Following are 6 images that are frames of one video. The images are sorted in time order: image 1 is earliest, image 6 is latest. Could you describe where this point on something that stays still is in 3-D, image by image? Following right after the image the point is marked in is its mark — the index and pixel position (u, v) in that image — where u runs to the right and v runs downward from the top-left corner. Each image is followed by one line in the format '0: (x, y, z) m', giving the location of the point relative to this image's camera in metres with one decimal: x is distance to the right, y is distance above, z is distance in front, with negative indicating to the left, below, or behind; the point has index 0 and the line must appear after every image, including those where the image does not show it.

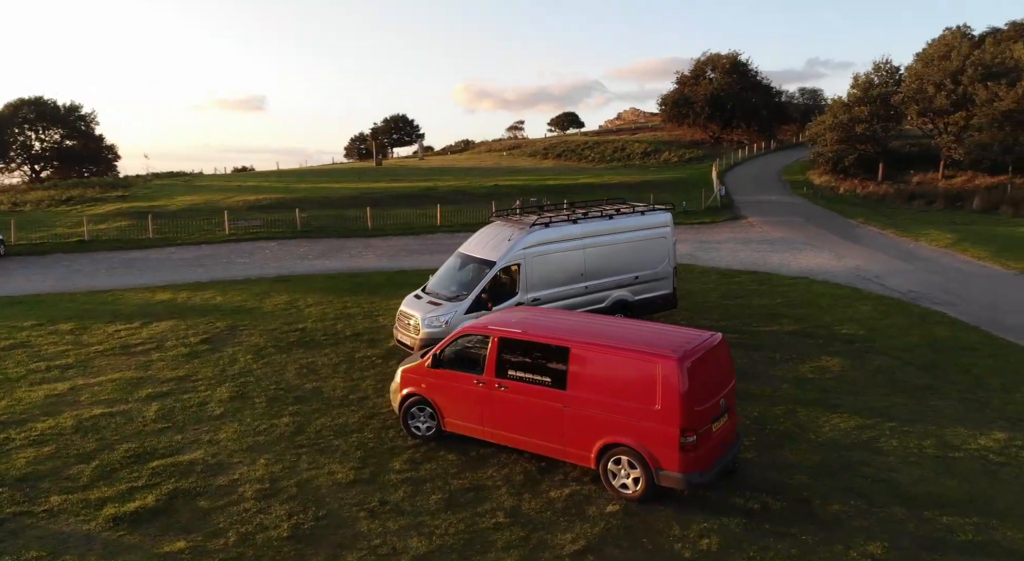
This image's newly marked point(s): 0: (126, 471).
0: (-4.3, -2.1, +7.4) m
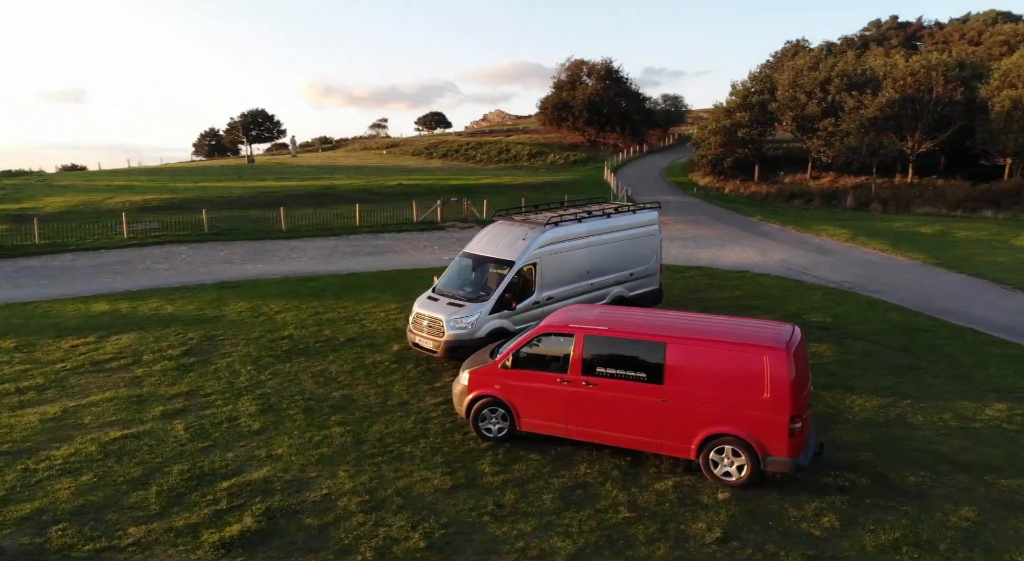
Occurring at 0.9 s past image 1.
0: (-3.2, -2.2, +6.8) m
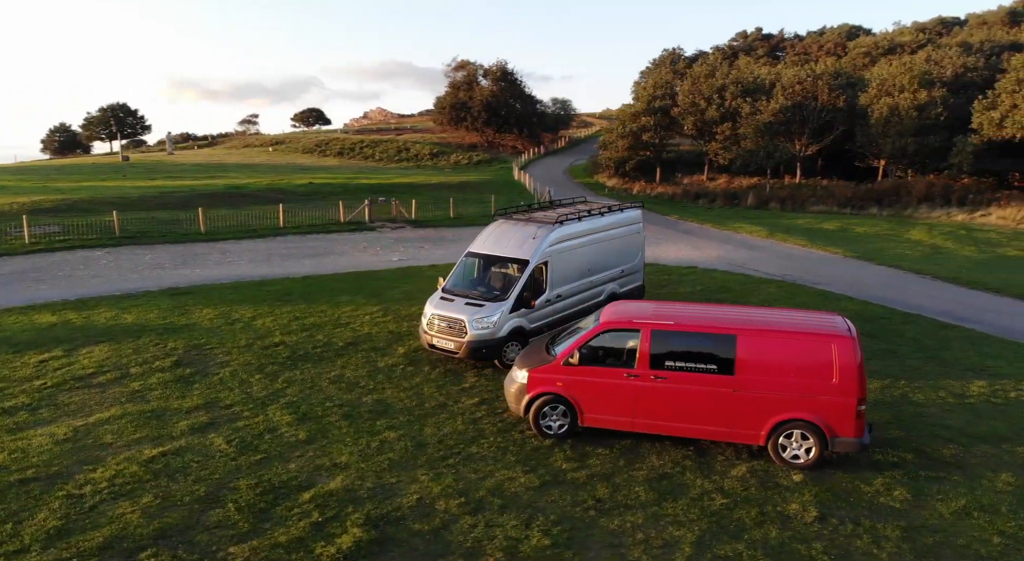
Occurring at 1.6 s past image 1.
0: (-2.2, -2.2, +6.4) m
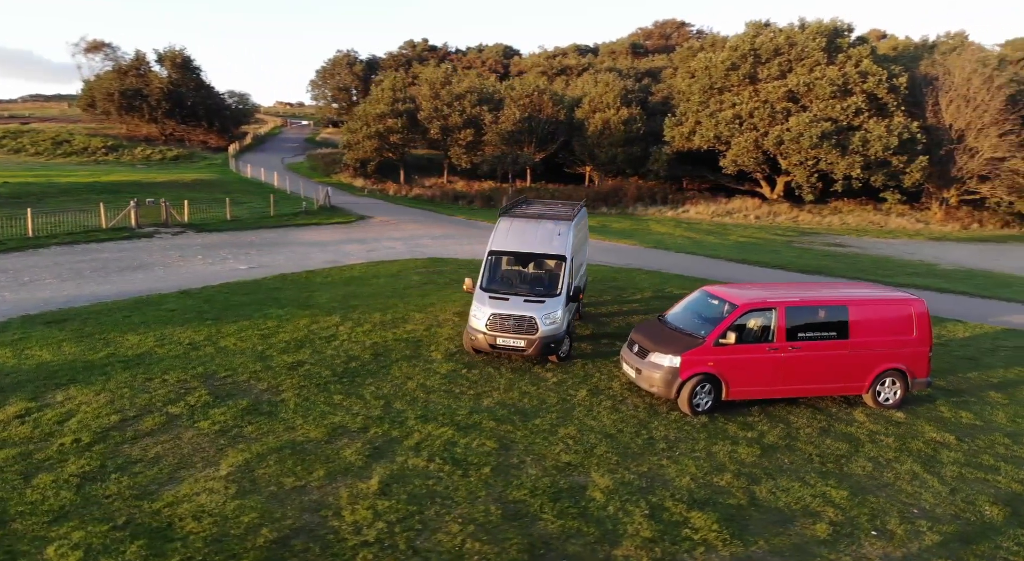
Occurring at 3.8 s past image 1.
0: (+0.8, -2.2, +6.4) m
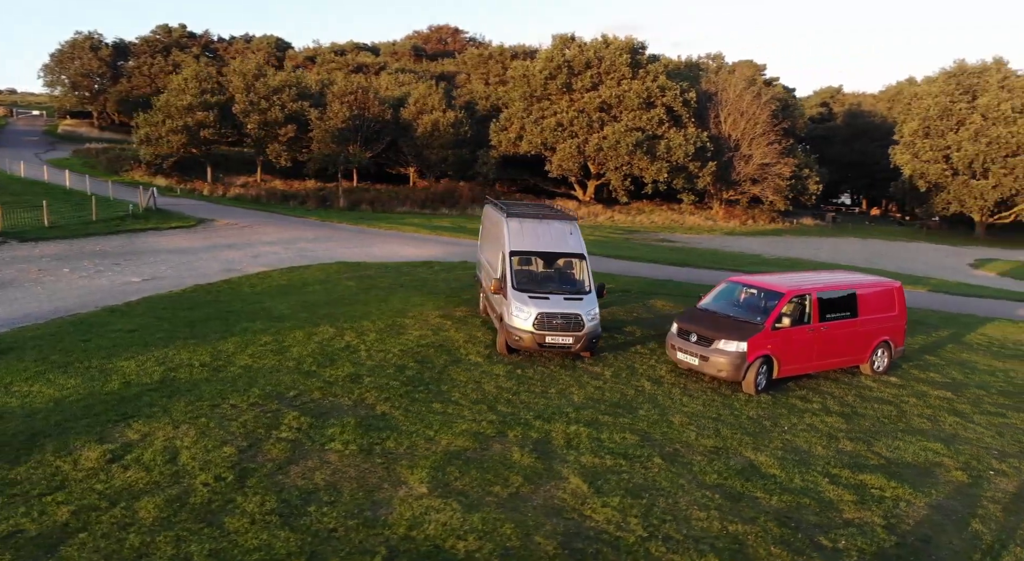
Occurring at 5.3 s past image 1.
0: (+3.0, -2.1, +7.1) m
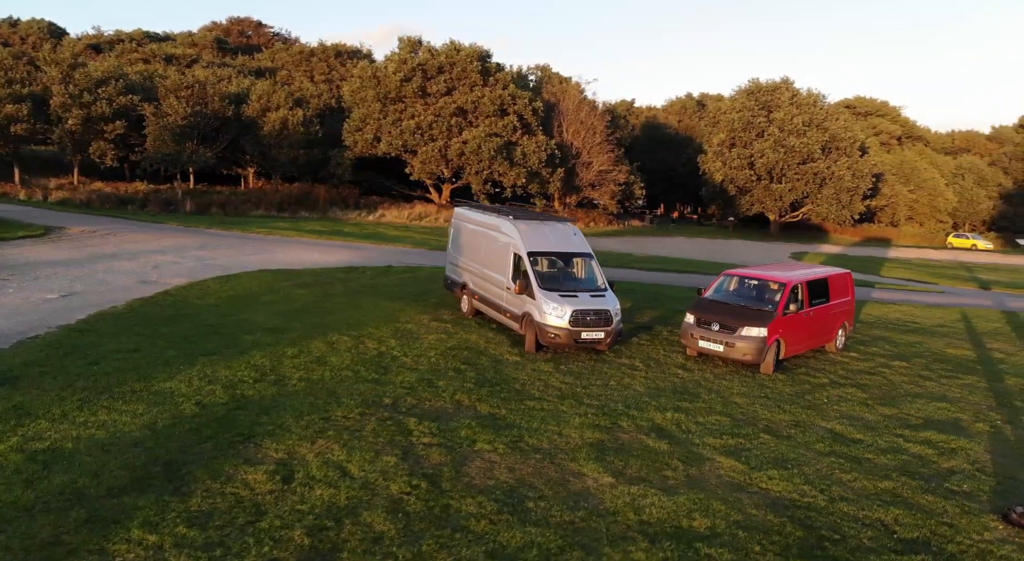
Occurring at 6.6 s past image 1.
0: (+4.6, -2.0, +8.5) m
